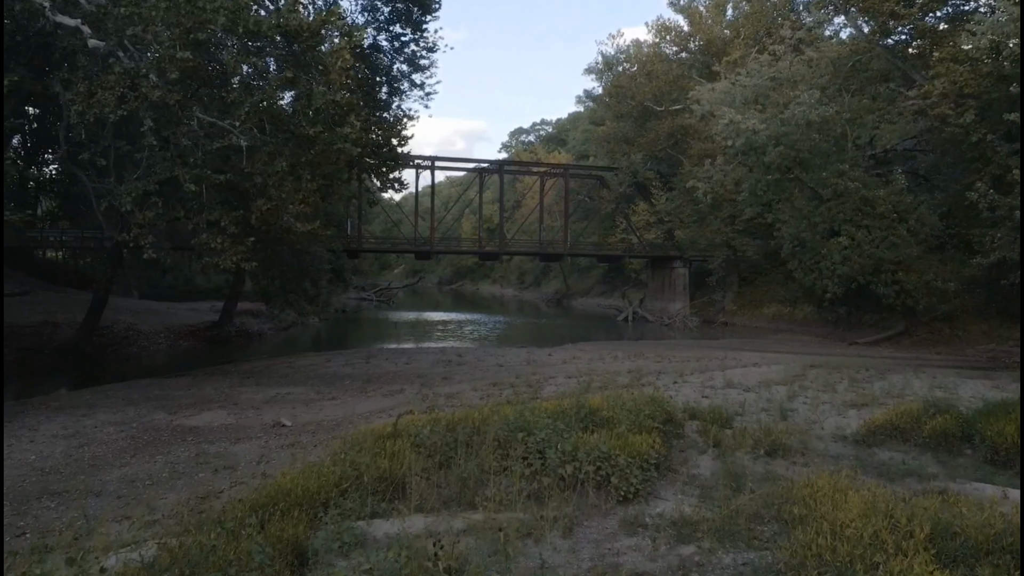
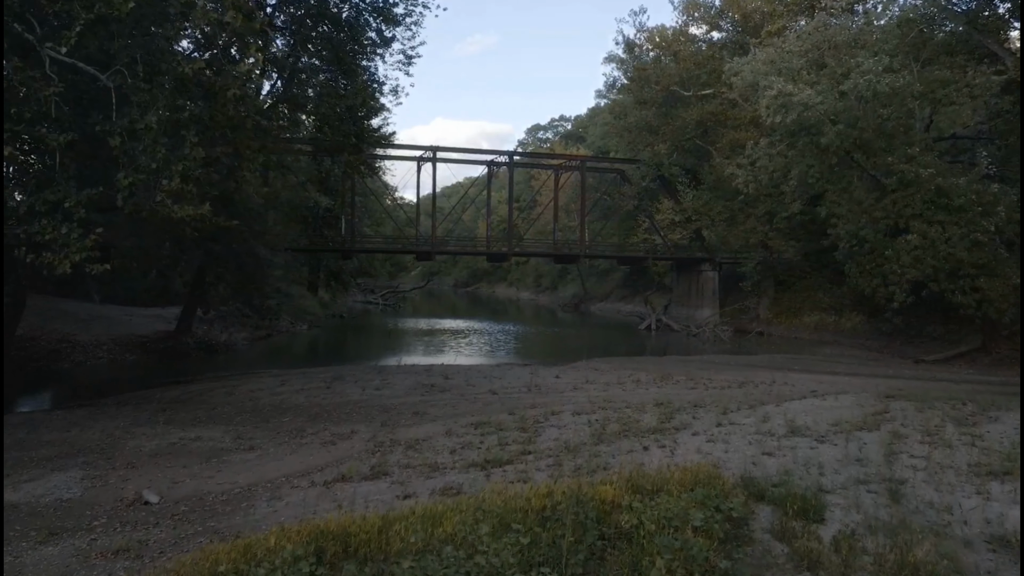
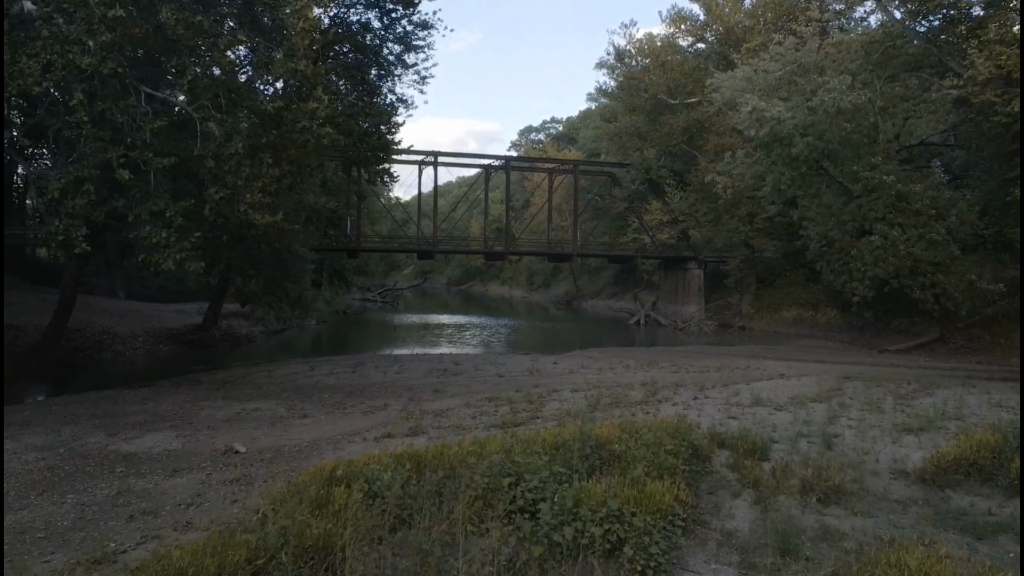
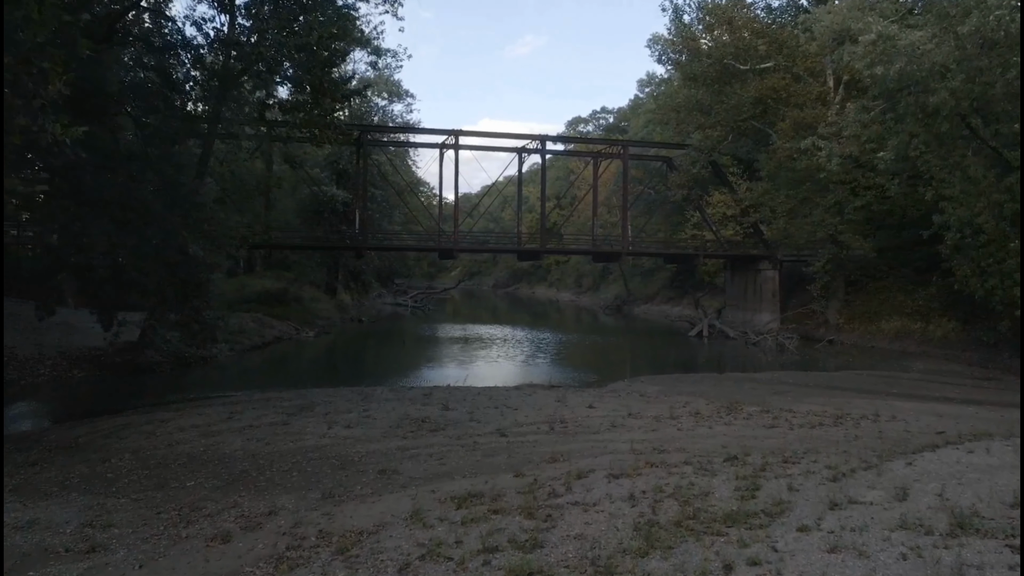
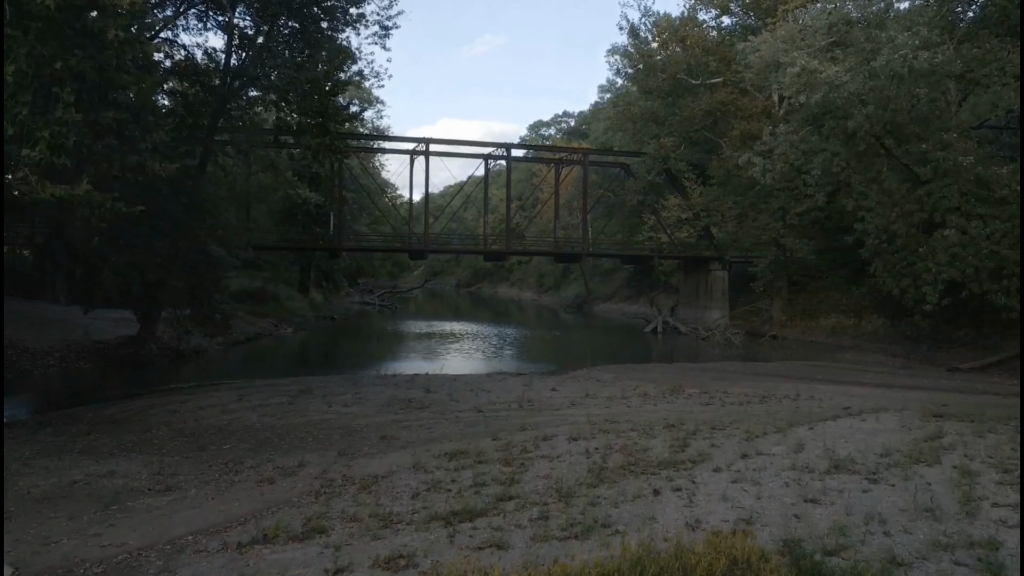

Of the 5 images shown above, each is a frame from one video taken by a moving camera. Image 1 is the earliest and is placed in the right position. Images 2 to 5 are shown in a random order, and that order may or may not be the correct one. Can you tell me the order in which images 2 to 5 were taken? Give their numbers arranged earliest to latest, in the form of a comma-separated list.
3, 2, 5, 4
